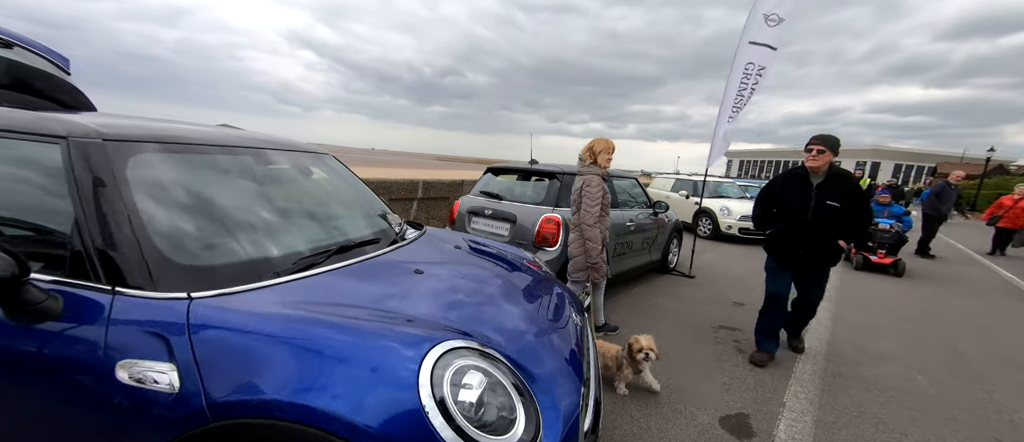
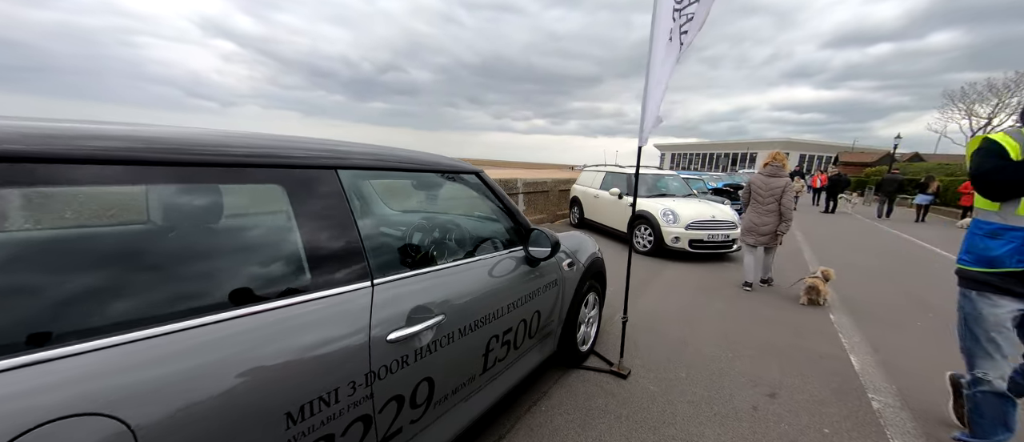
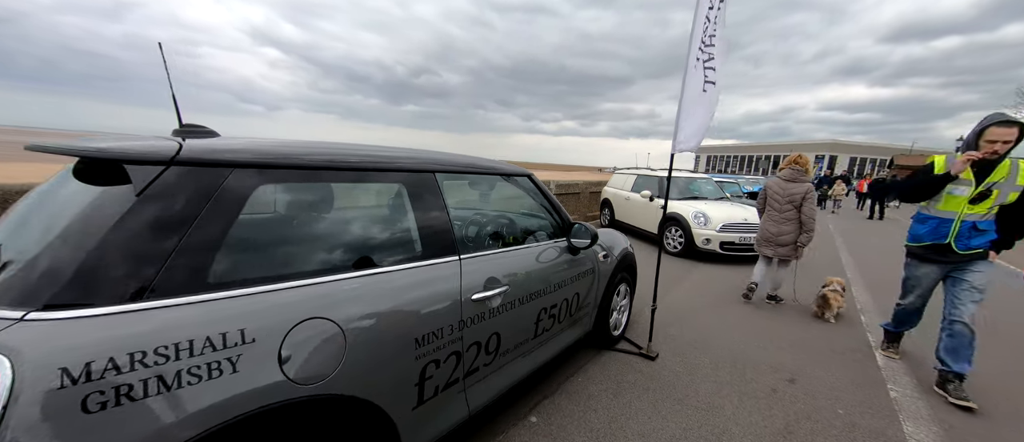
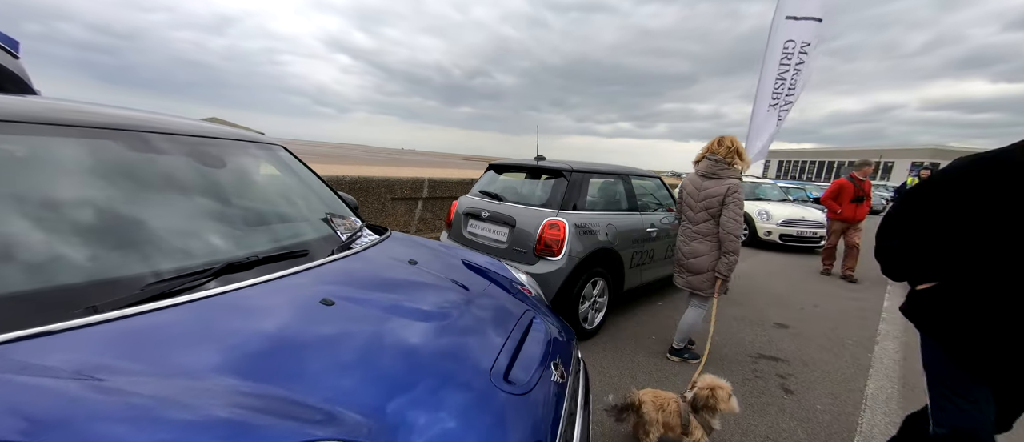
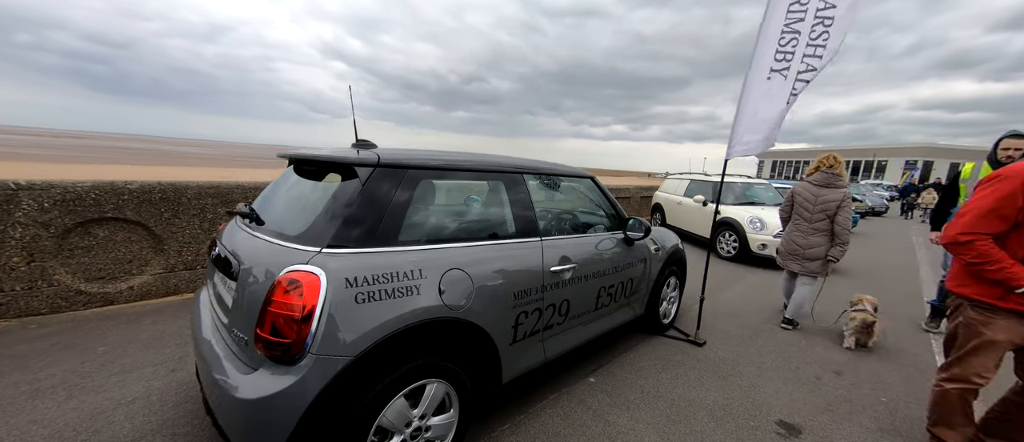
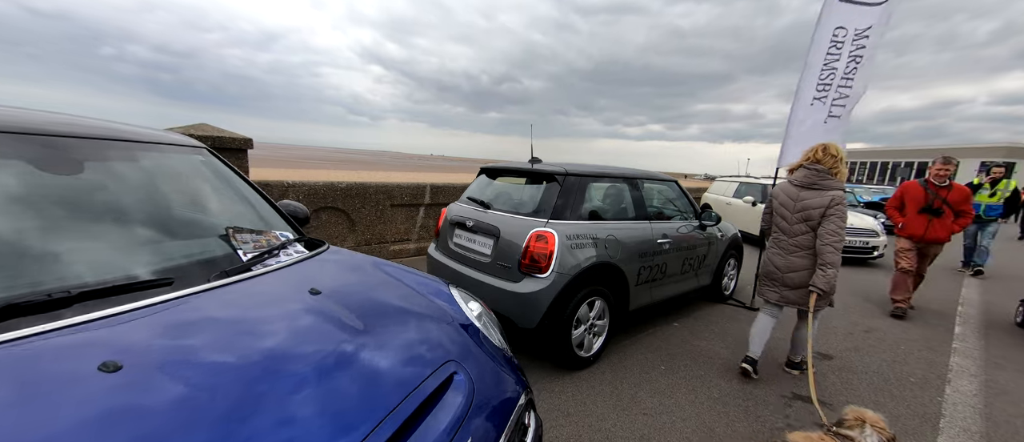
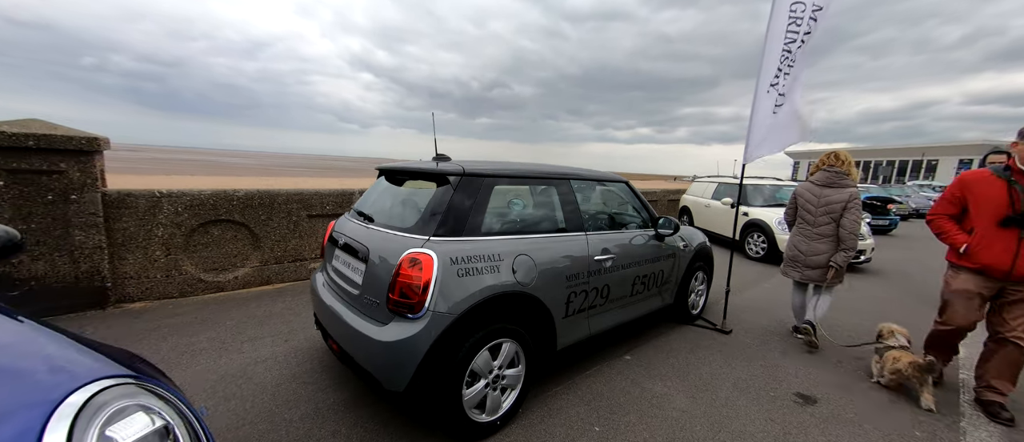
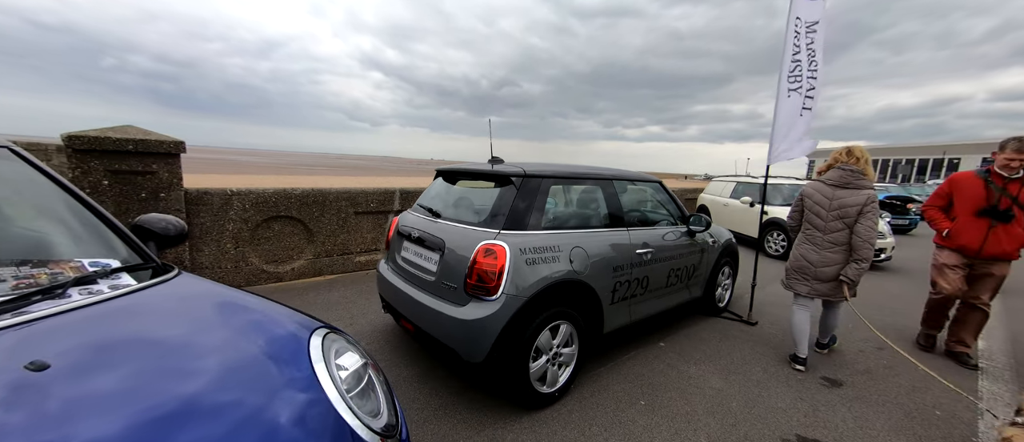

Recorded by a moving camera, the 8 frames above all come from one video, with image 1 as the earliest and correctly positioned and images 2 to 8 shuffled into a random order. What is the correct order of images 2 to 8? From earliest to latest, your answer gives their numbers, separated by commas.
4, 6, 8, 7, 5, 3, 2
